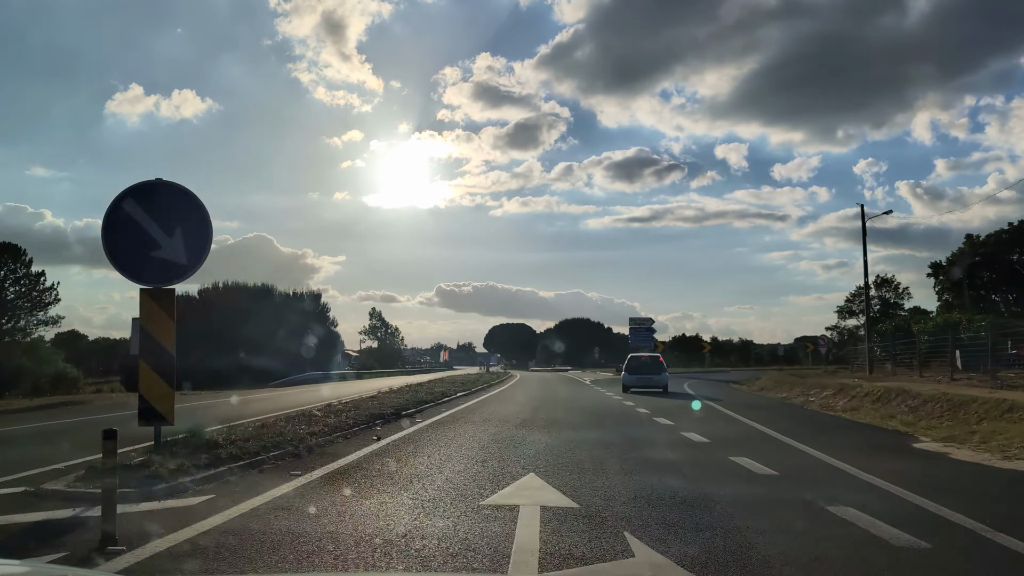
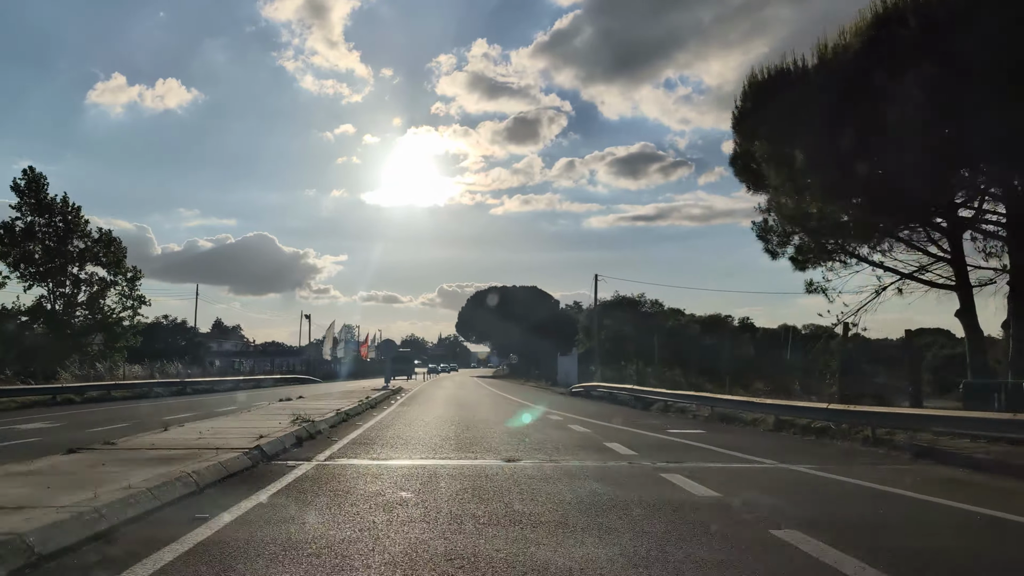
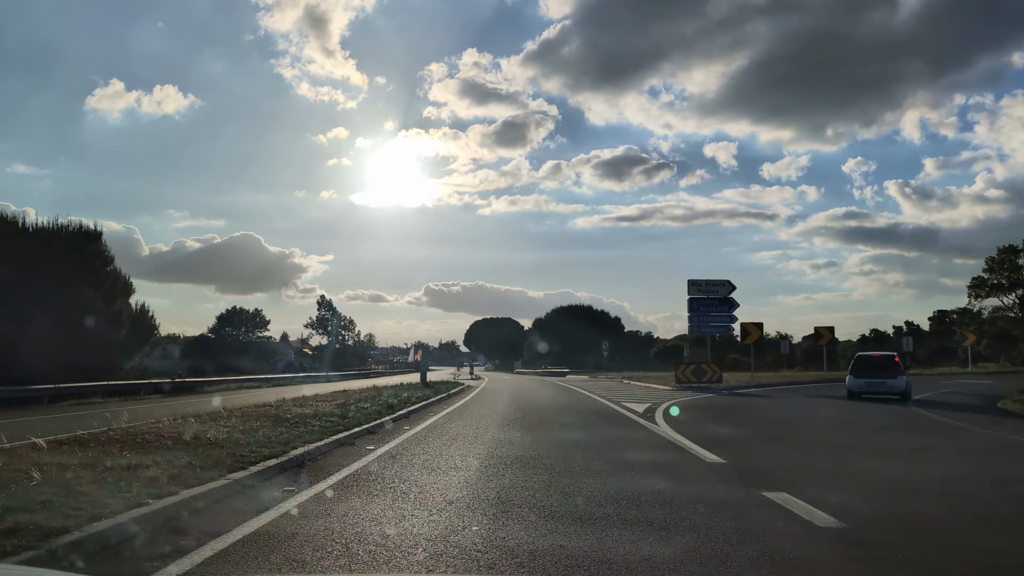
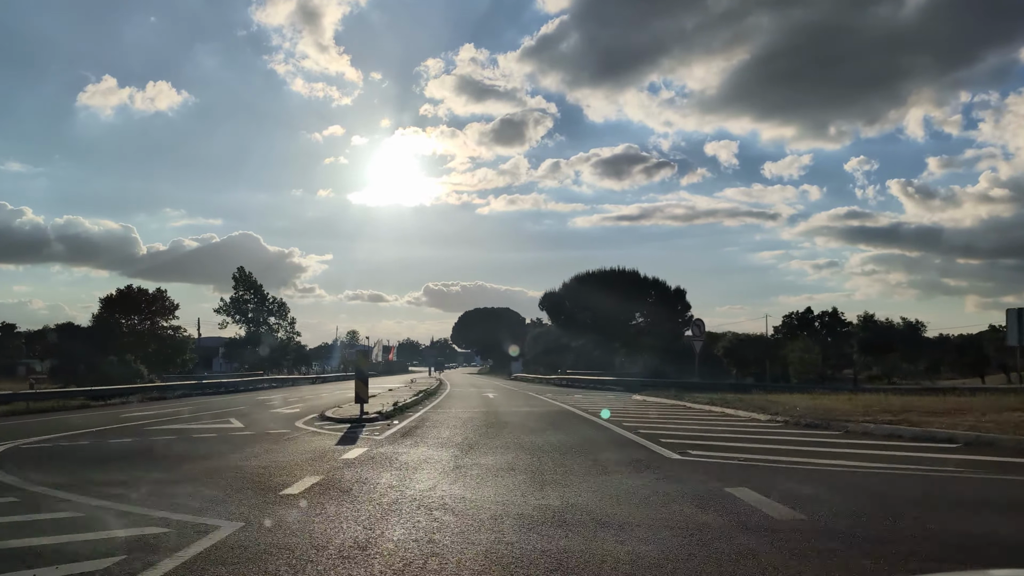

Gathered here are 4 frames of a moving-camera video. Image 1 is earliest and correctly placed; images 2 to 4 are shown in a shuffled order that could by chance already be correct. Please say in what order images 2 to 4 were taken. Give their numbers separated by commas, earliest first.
3, 4, 2
